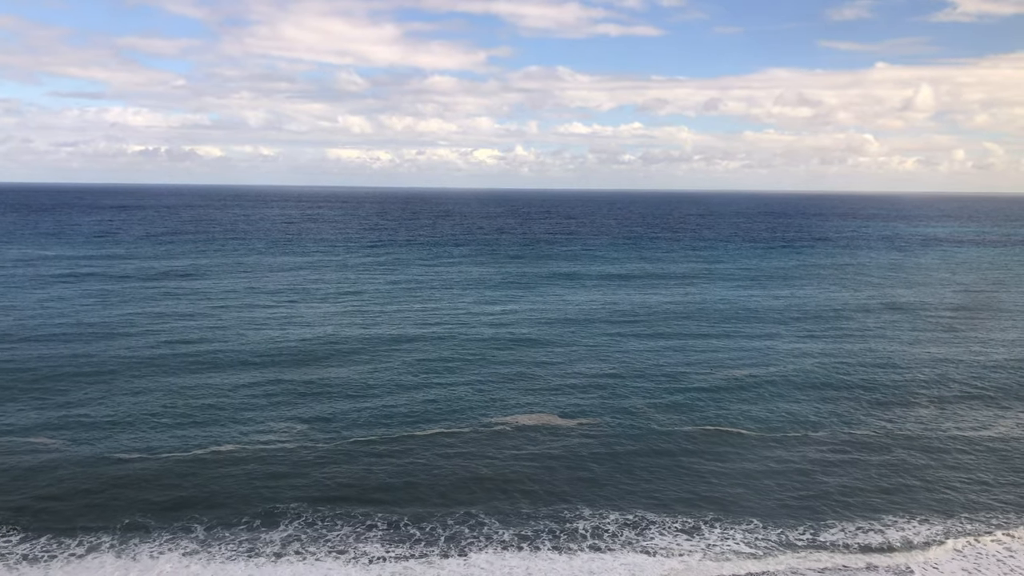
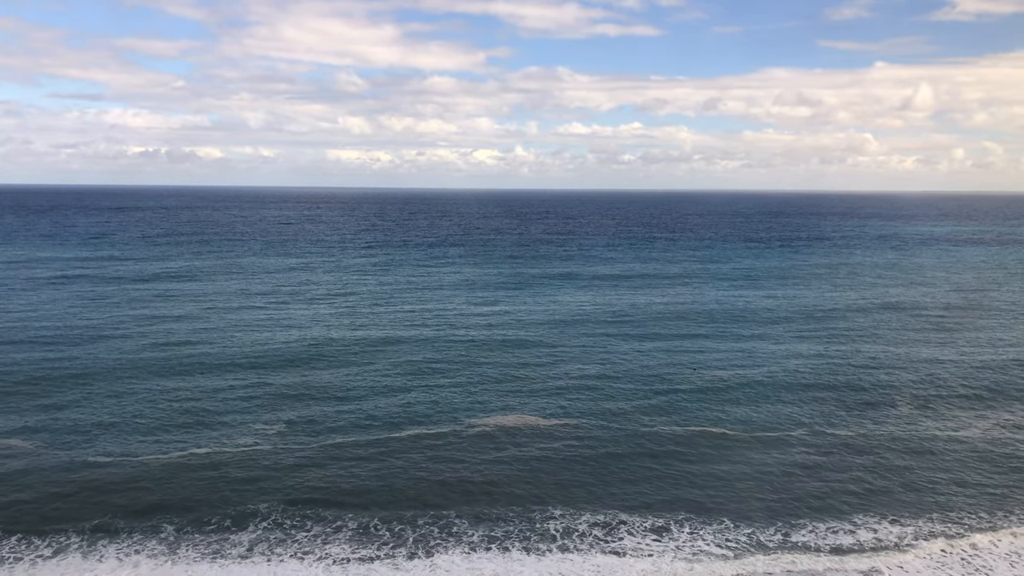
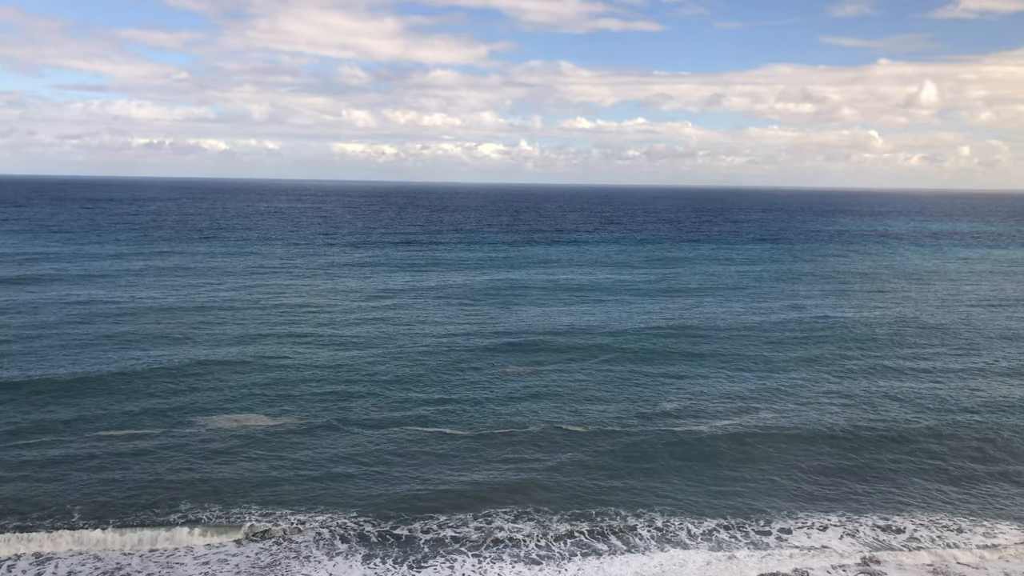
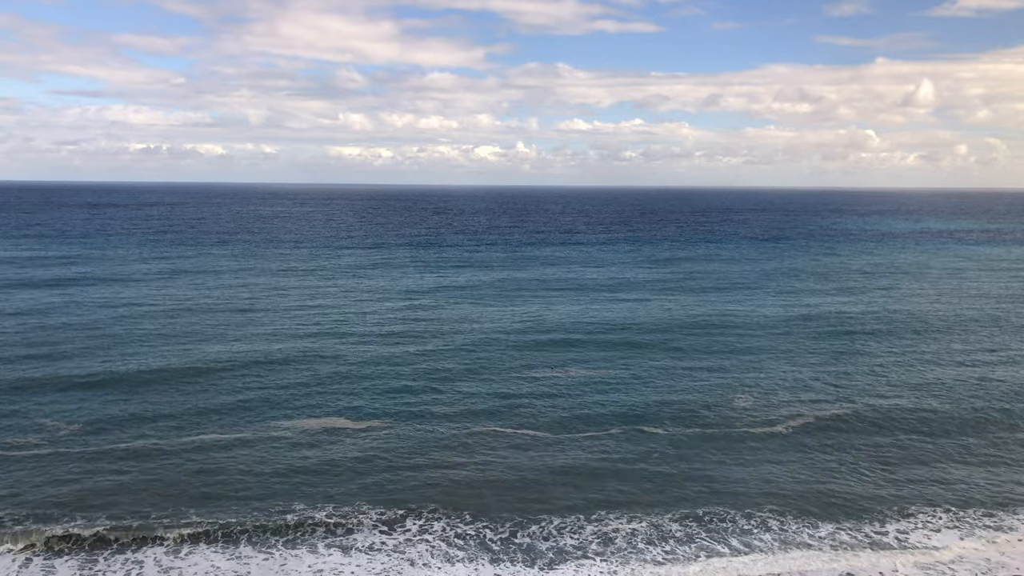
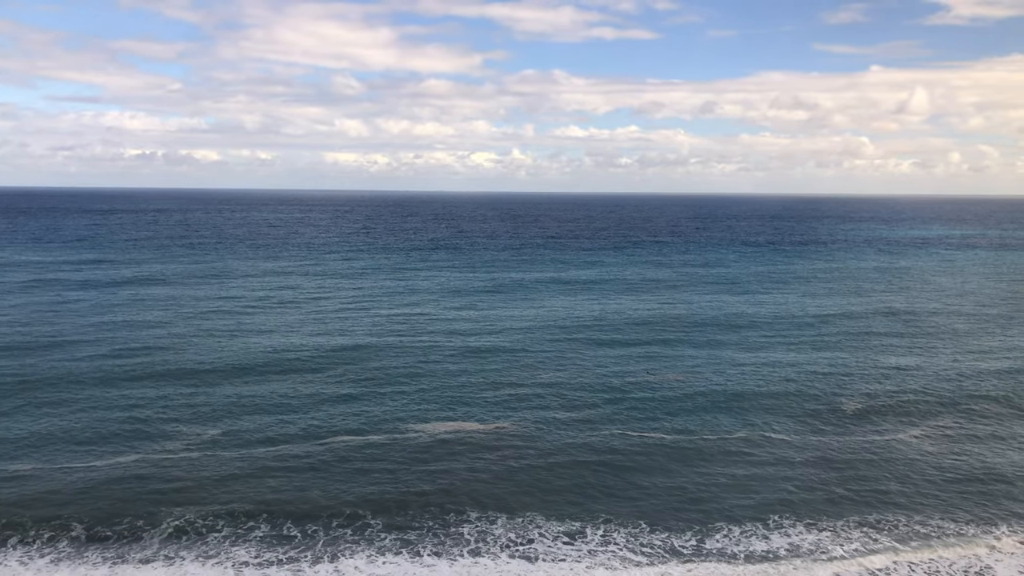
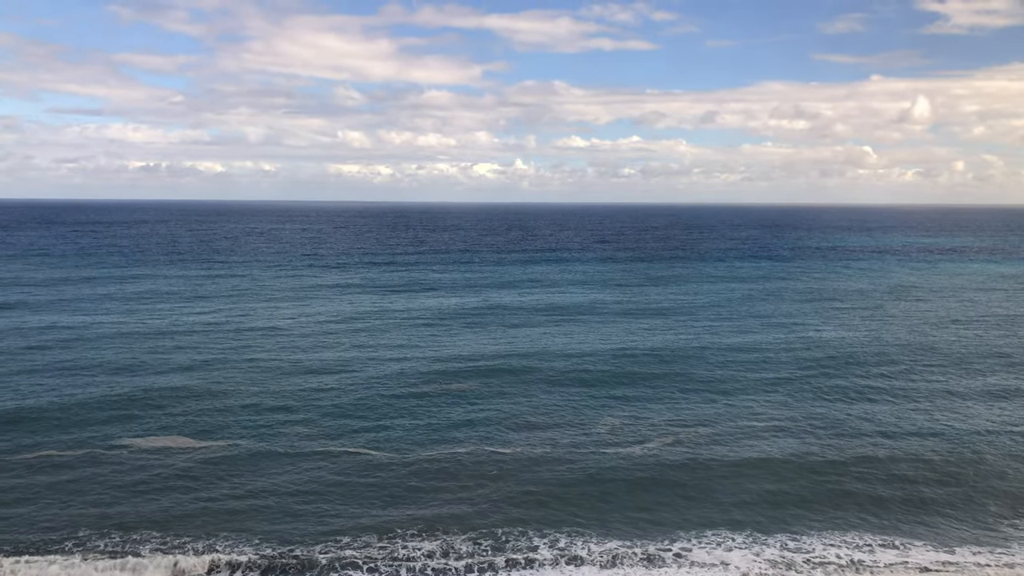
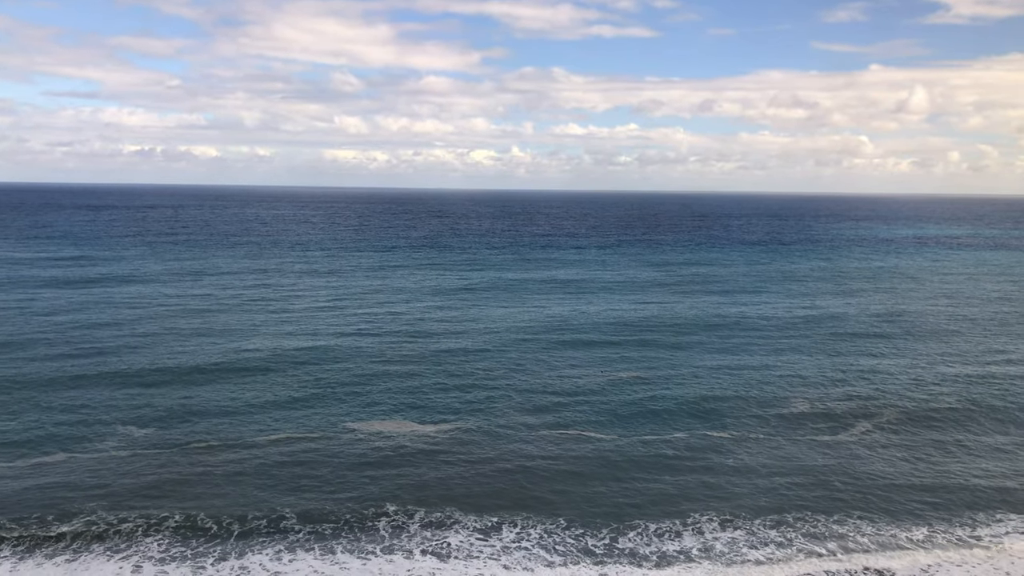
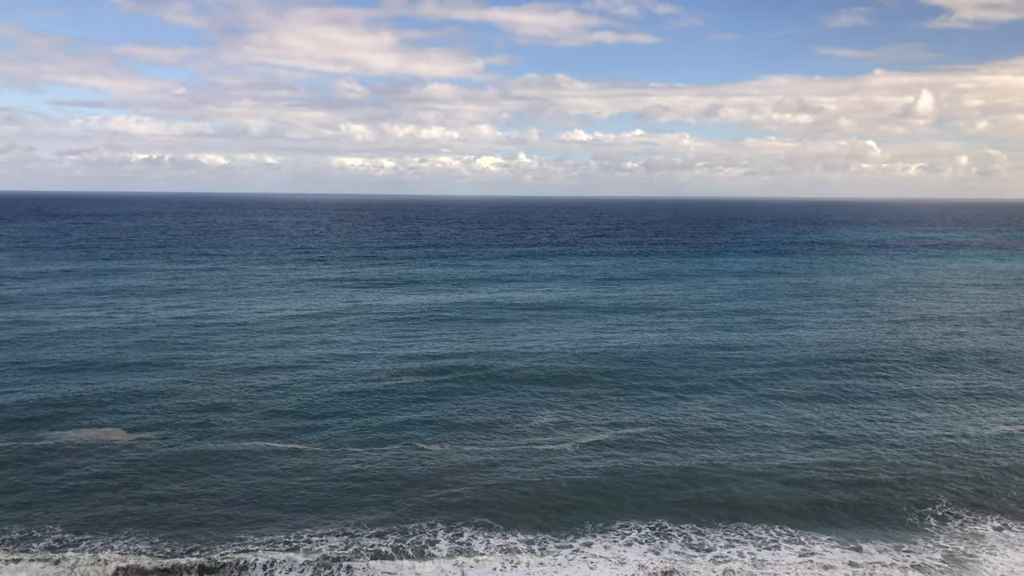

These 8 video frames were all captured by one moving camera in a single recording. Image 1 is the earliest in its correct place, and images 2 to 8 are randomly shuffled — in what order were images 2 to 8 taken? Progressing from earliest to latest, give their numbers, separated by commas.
2, 5, 7, 4, 3, 6, 8
